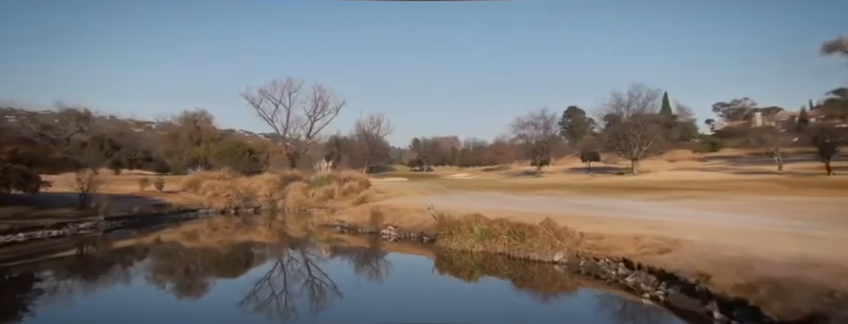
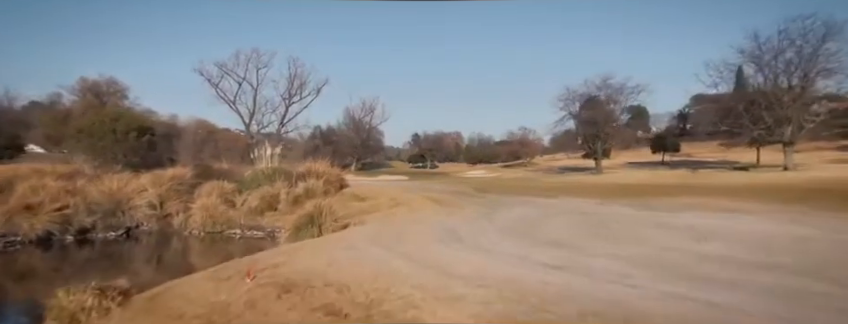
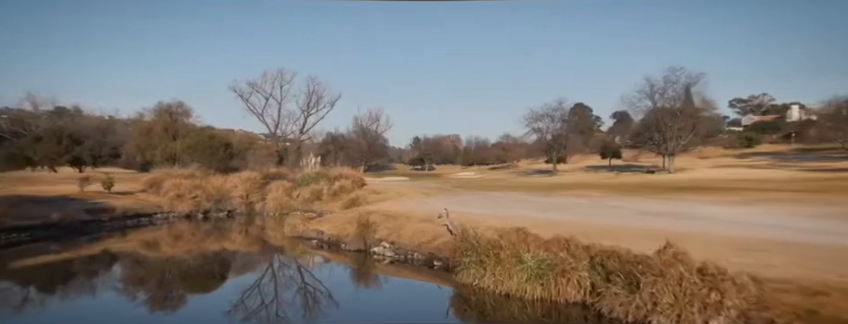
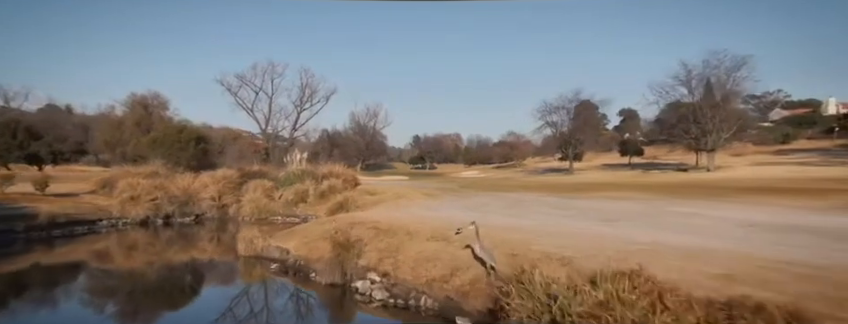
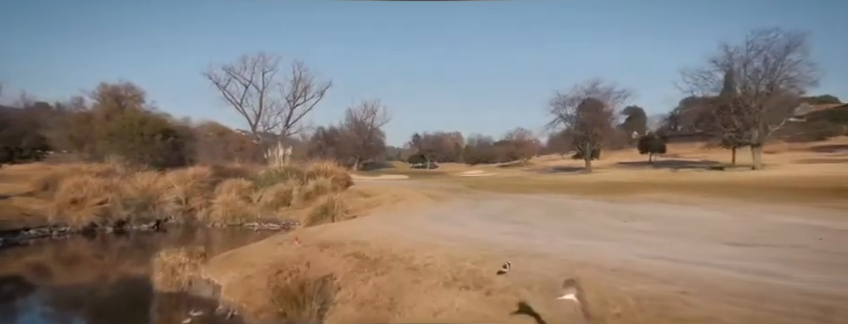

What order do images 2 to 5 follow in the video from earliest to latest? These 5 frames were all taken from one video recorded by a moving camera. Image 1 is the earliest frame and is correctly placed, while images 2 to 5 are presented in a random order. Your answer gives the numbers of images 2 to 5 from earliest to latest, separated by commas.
3, 4, 5, 2
